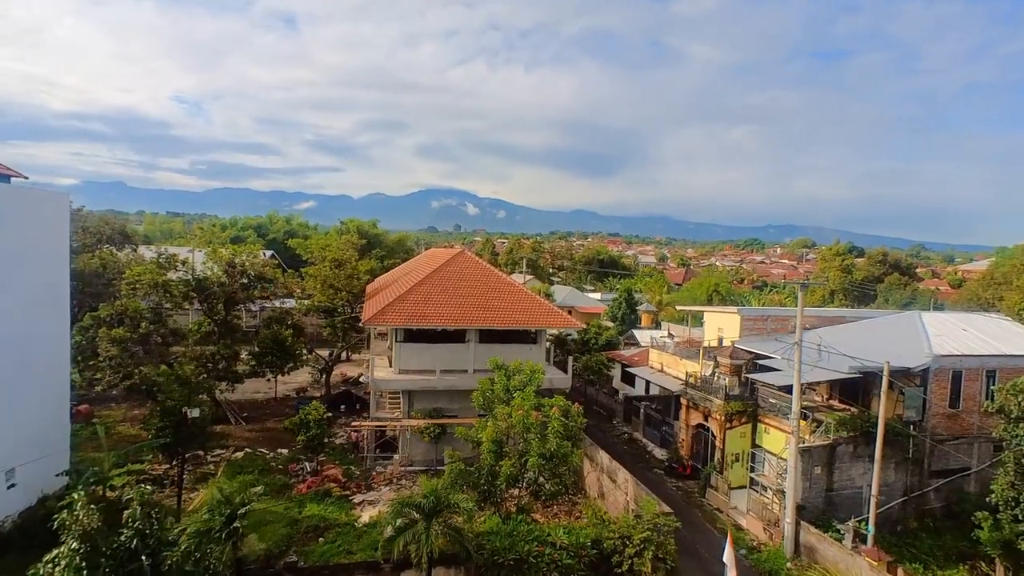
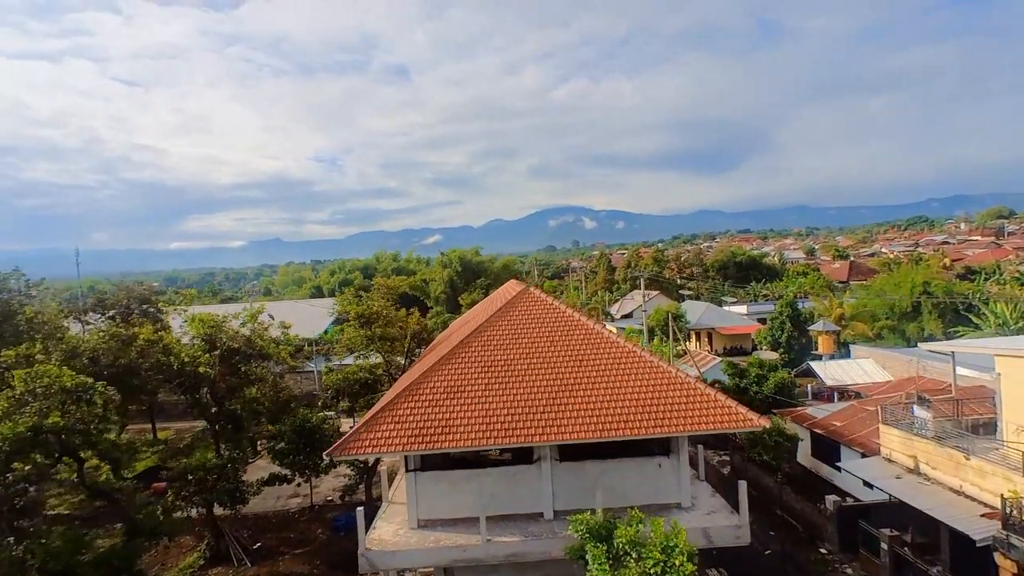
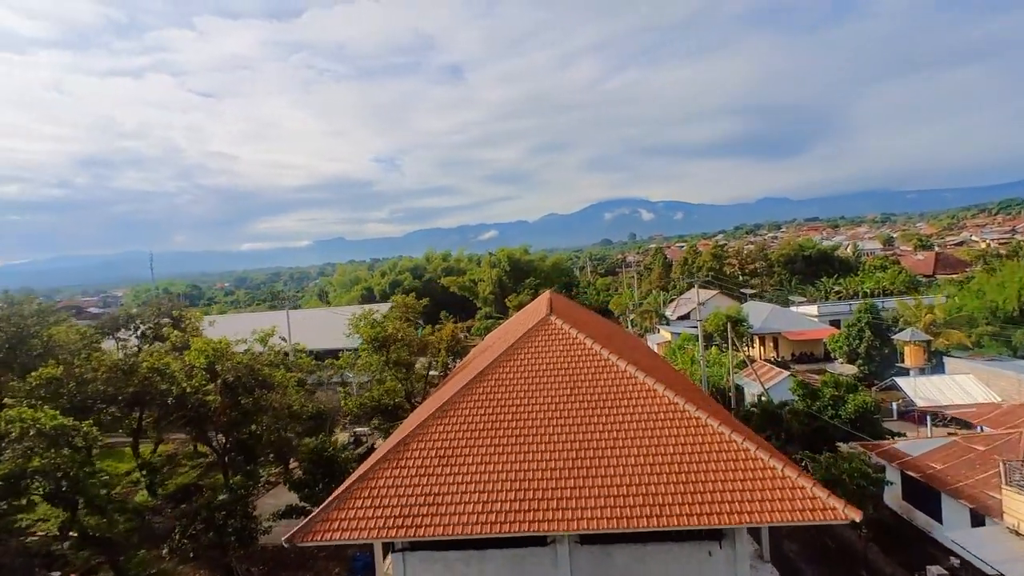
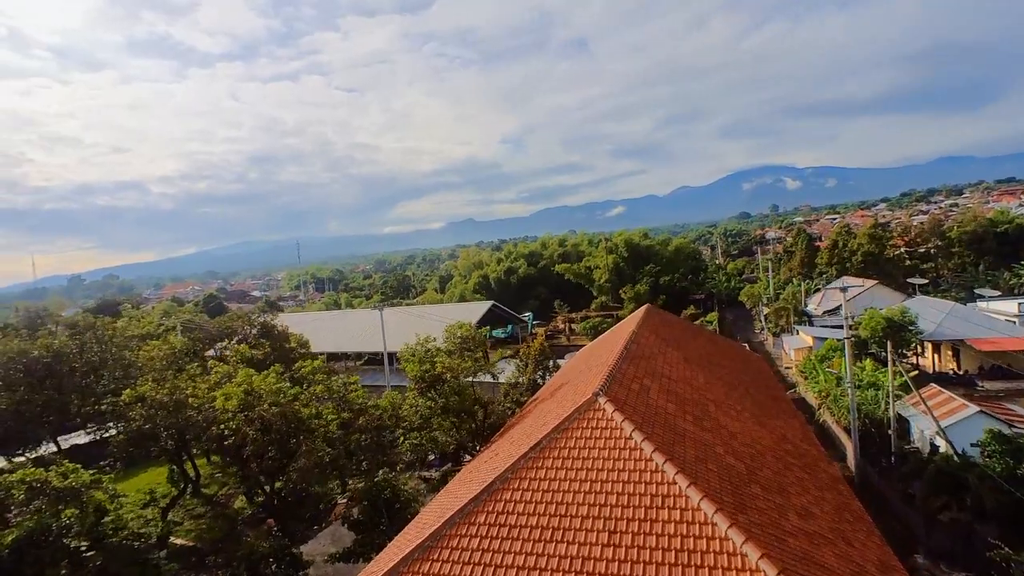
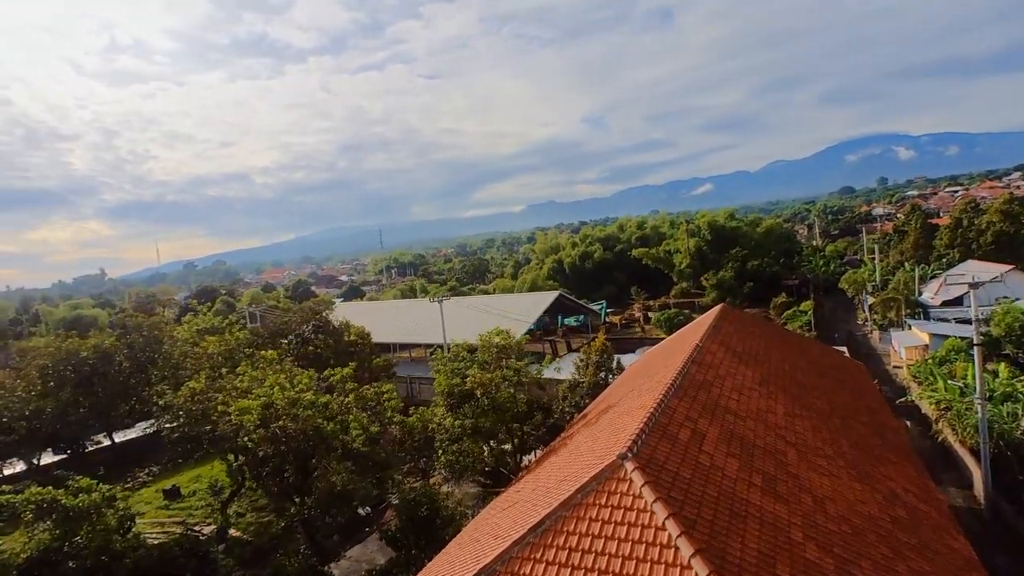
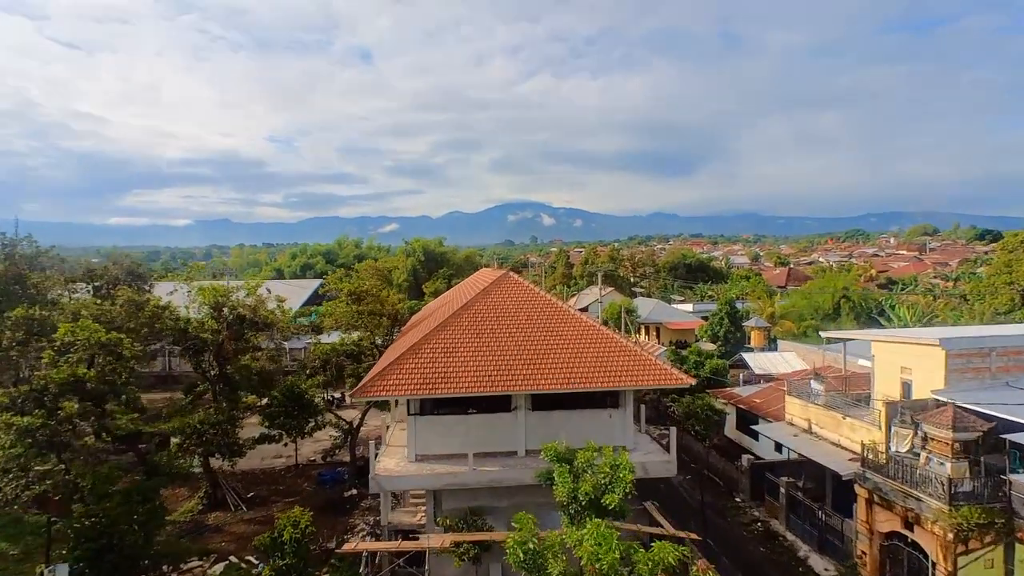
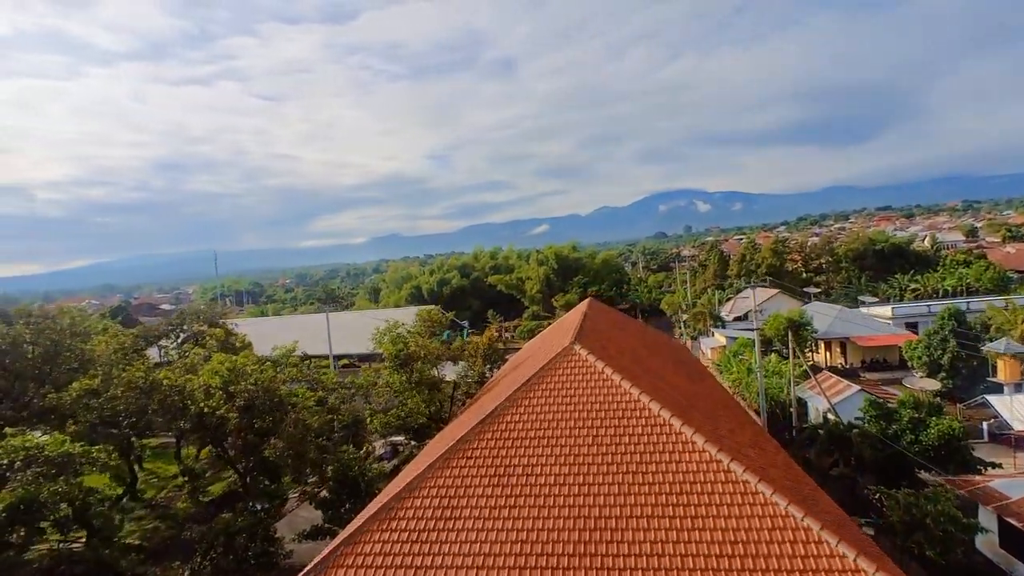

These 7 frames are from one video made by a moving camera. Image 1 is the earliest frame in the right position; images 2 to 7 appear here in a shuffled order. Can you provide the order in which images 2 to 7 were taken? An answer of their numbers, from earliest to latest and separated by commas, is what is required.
6, 2, 3, 7, 4, 5
